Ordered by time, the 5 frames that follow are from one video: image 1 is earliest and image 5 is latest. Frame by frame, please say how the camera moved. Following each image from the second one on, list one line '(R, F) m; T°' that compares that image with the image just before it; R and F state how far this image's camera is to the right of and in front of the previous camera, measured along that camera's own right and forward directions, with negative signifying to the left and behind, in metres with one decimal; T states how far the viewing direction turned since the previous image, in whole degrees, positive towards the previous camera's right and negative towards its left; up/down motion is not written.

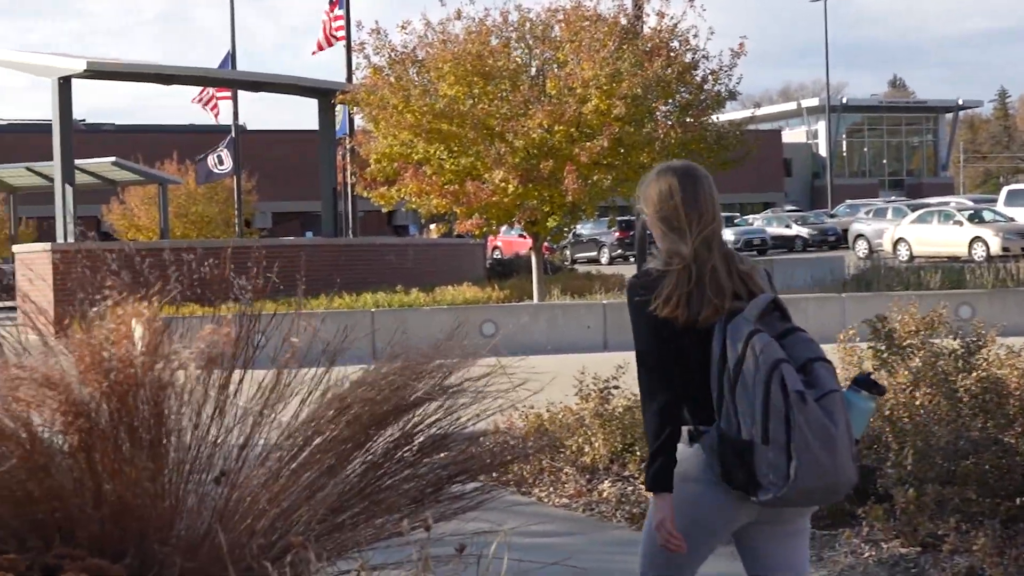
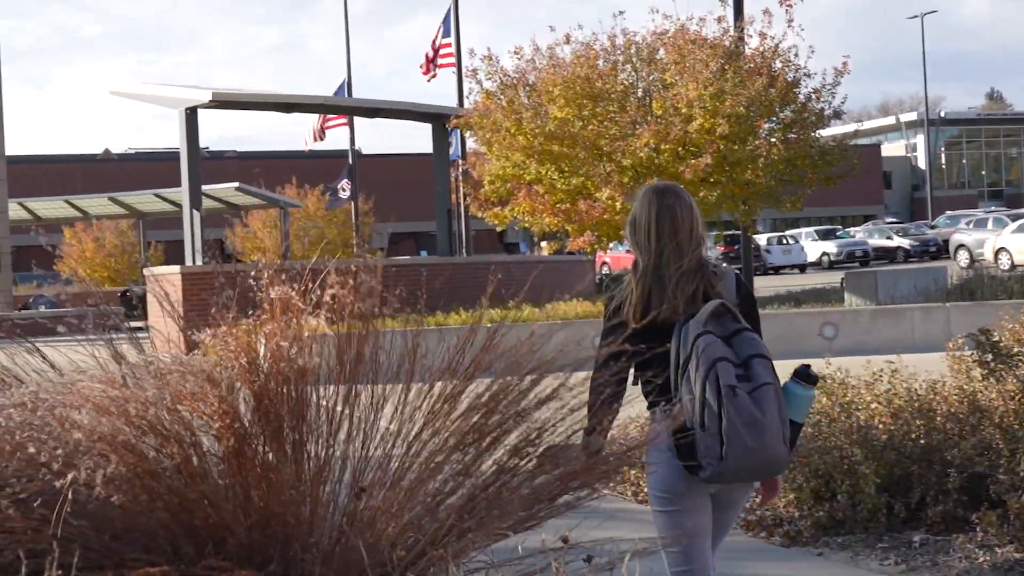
(-0.2, -0.3) m; -2°
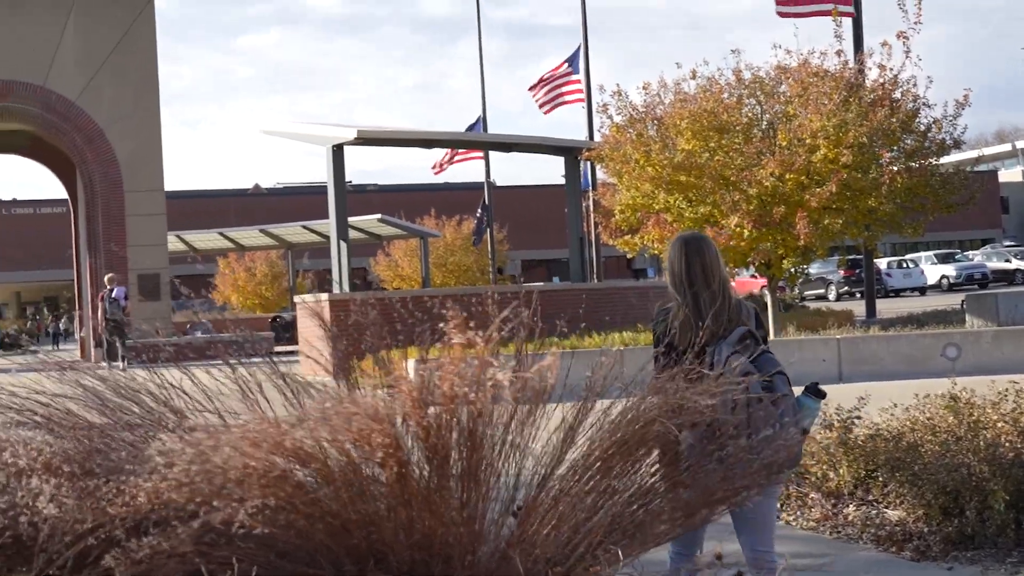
(0.0, -0.4) m; -4°
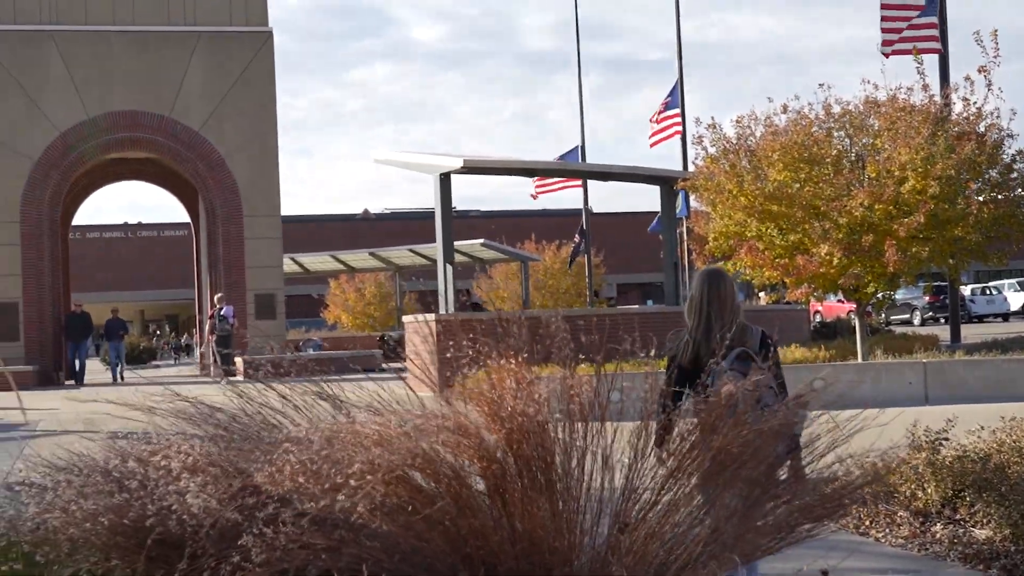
(-0.1, -0.4) m; -3°
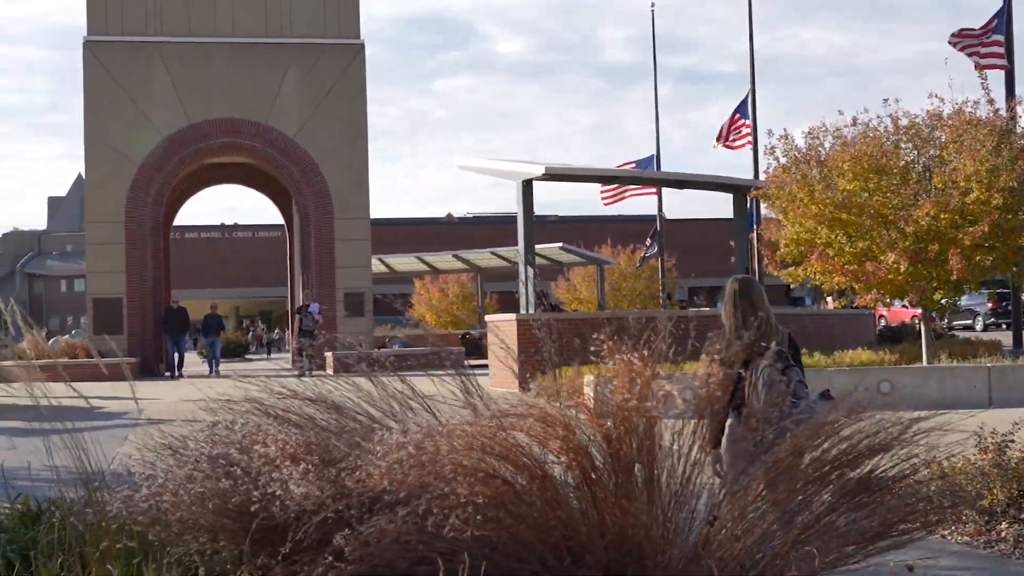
(-0.1, -0.4) m; -2°
